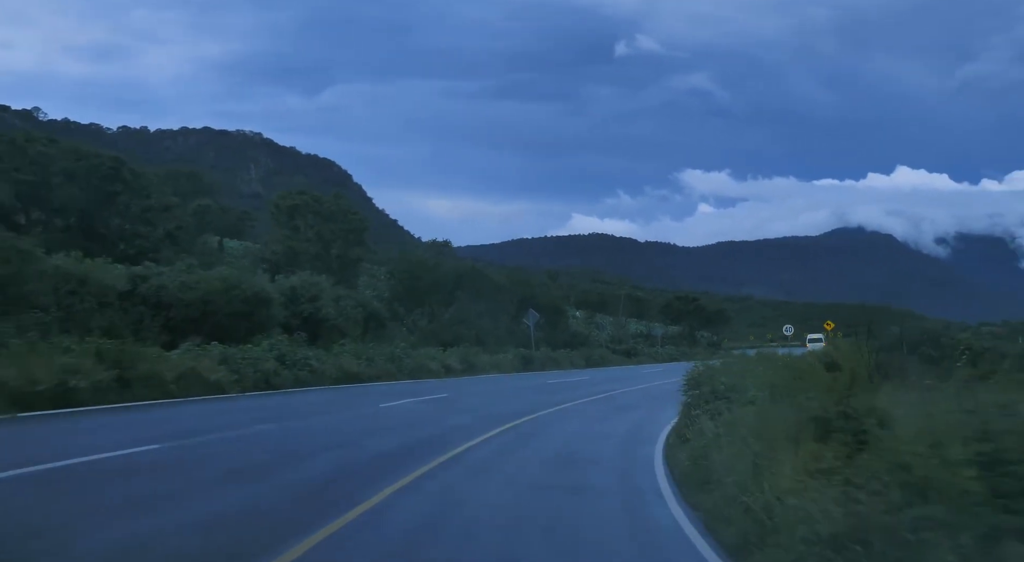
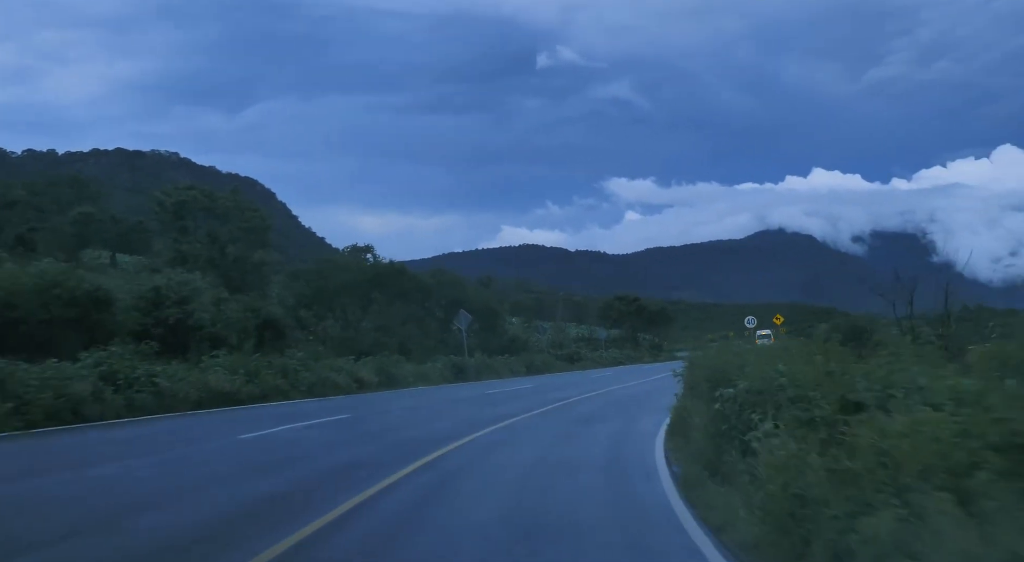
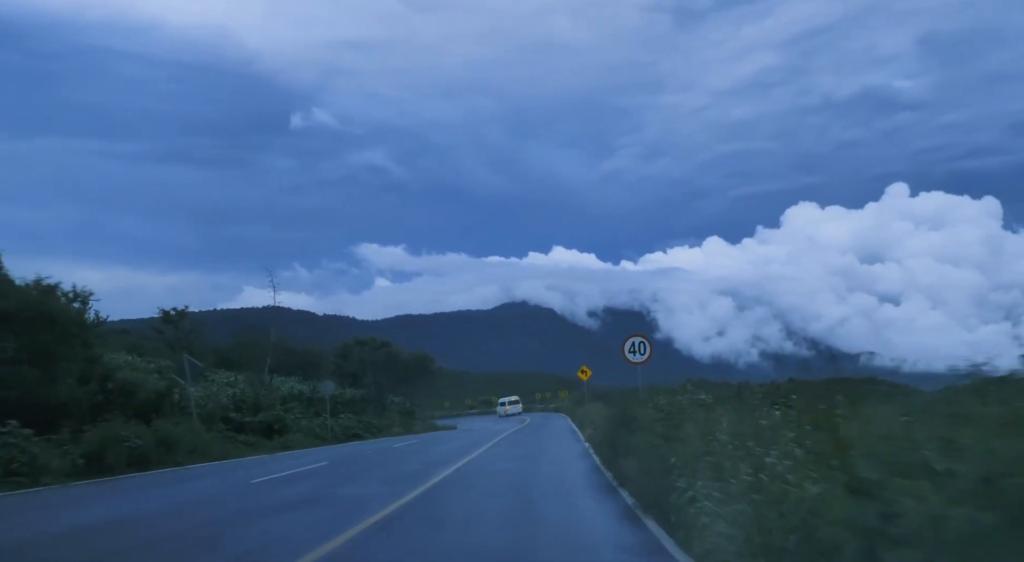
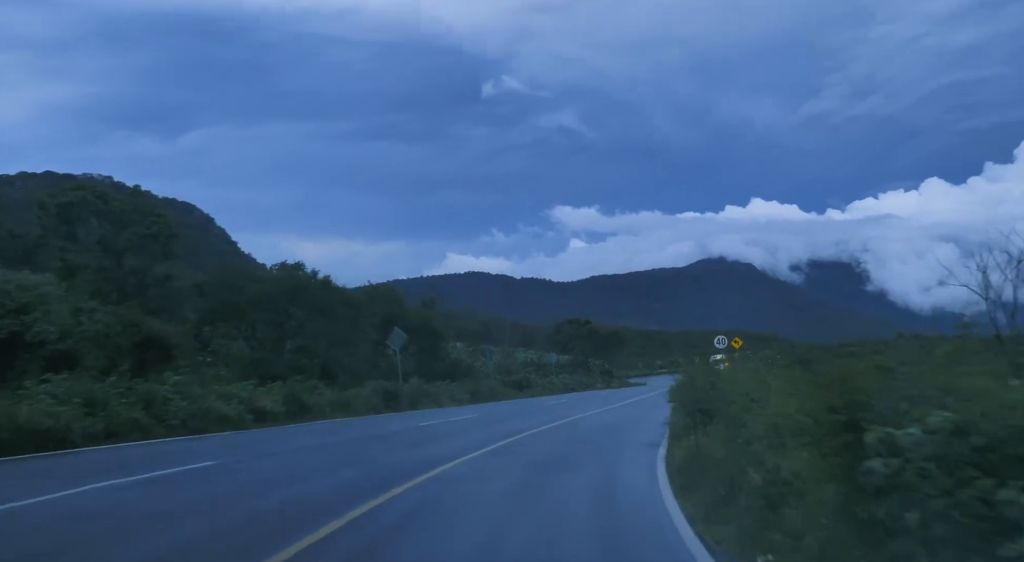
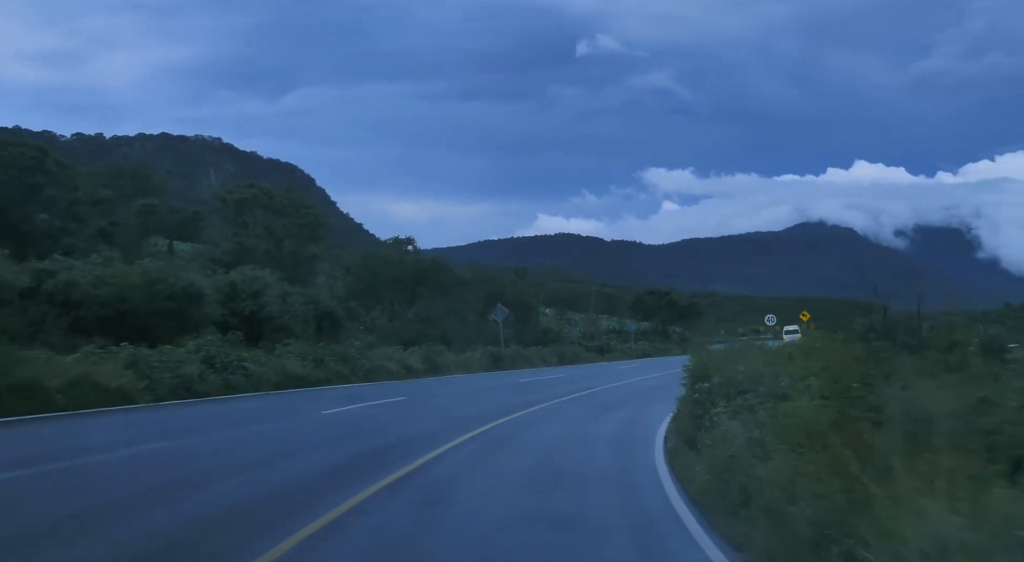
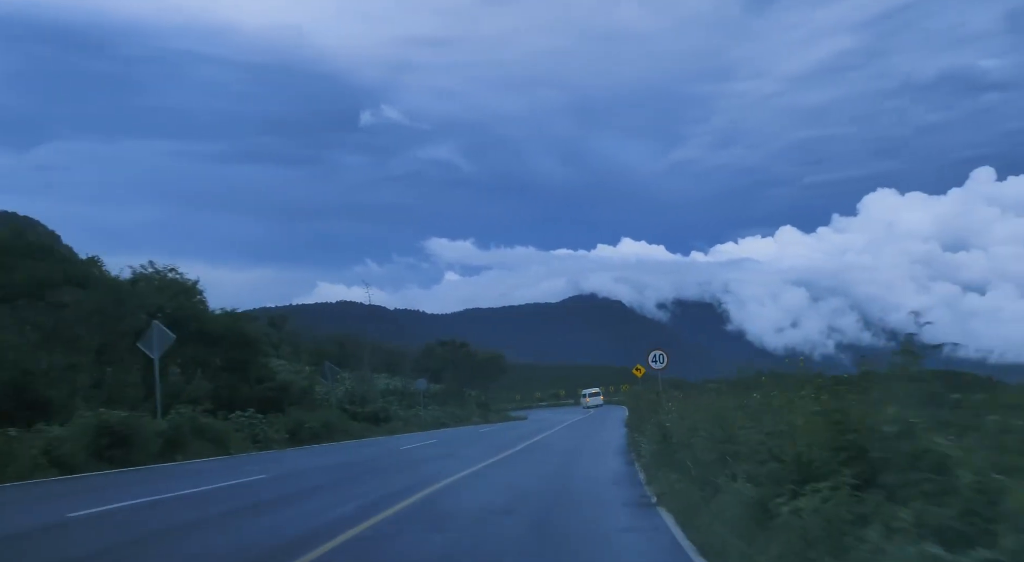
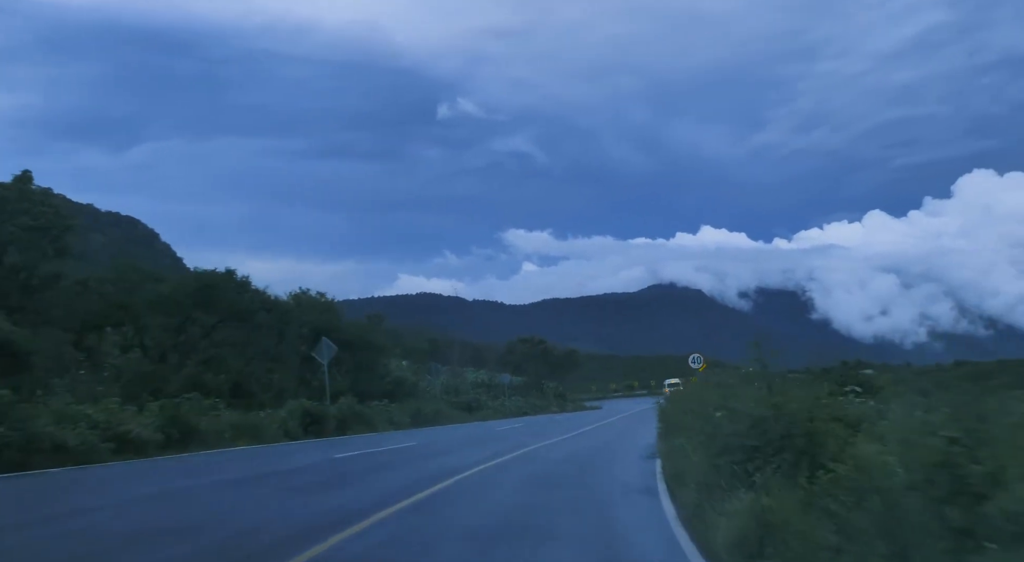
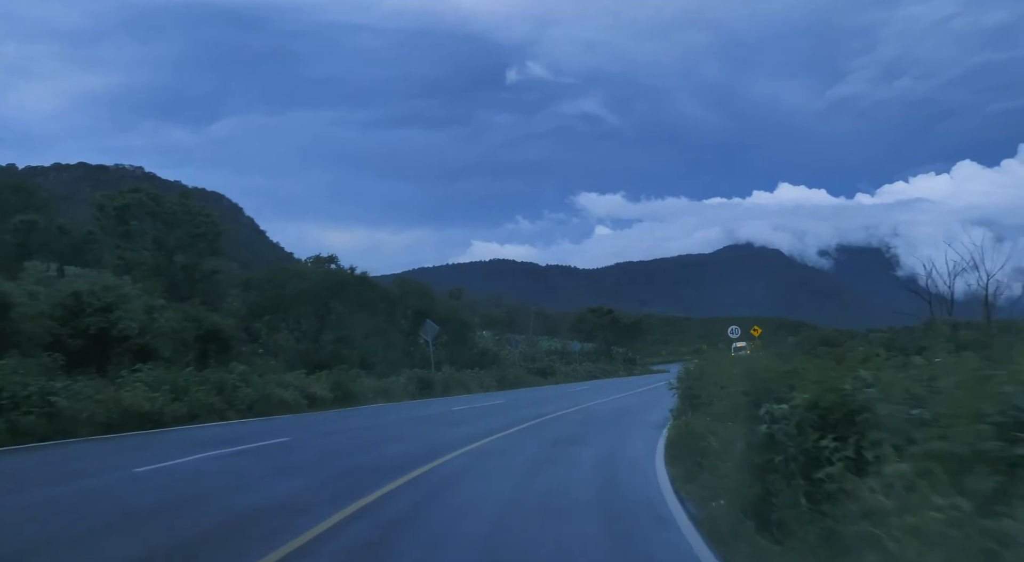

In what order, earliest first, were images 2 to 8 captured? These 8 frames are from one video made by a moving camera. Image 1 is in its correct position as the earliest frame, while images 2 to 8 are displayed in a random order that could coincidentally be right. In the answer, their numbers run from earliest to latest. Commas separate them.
5, 2, 8, 4, 7, 6, 3
